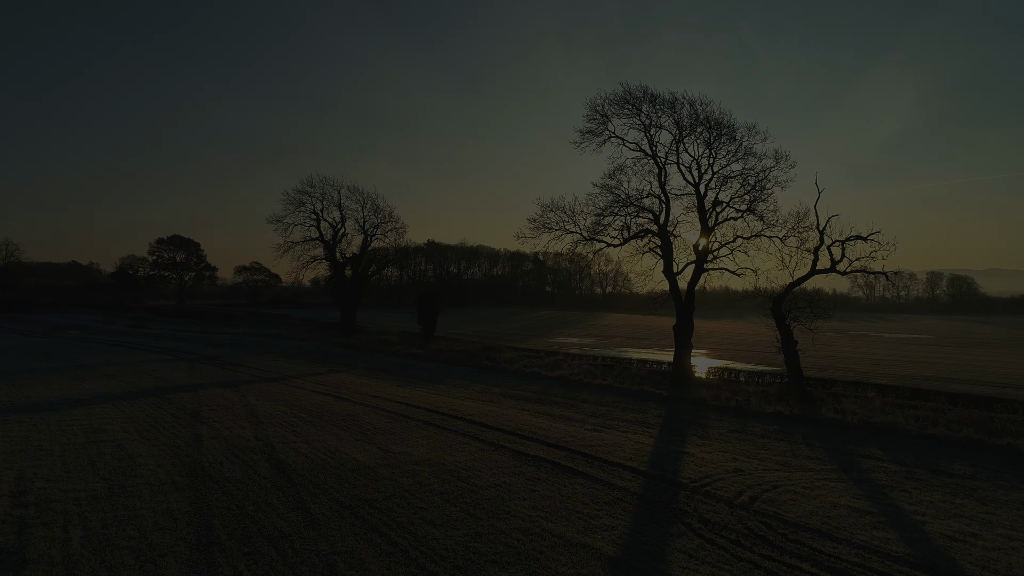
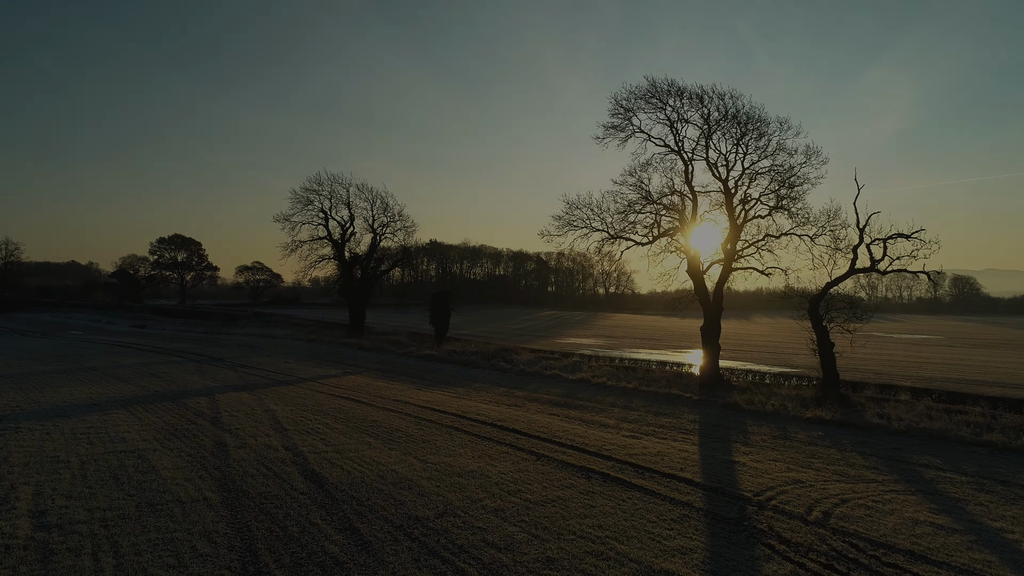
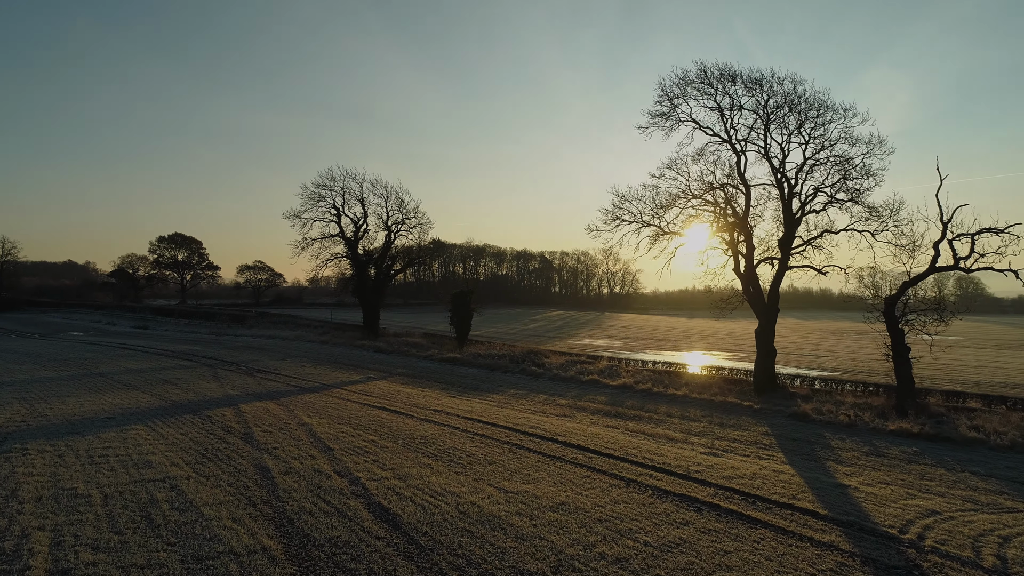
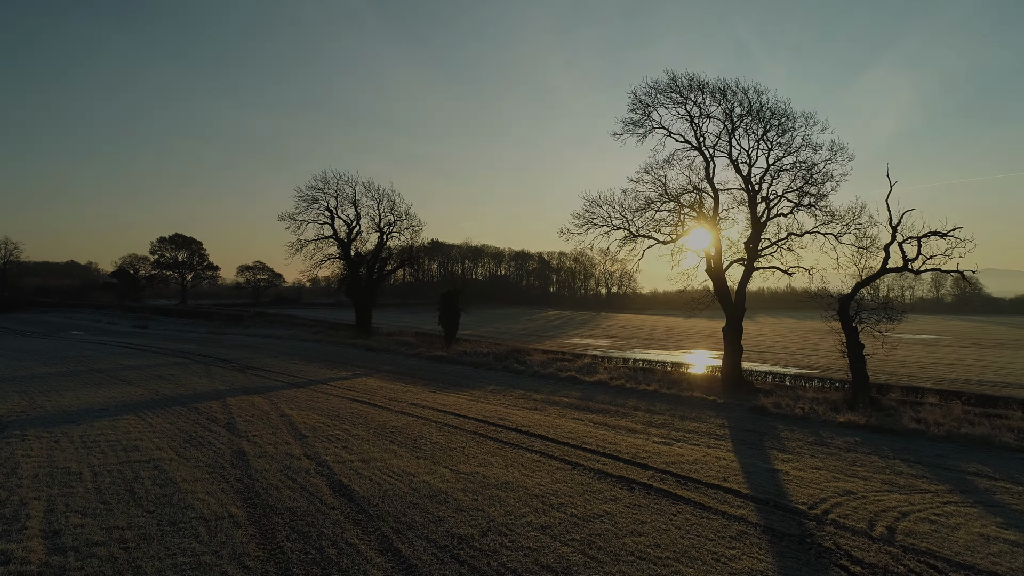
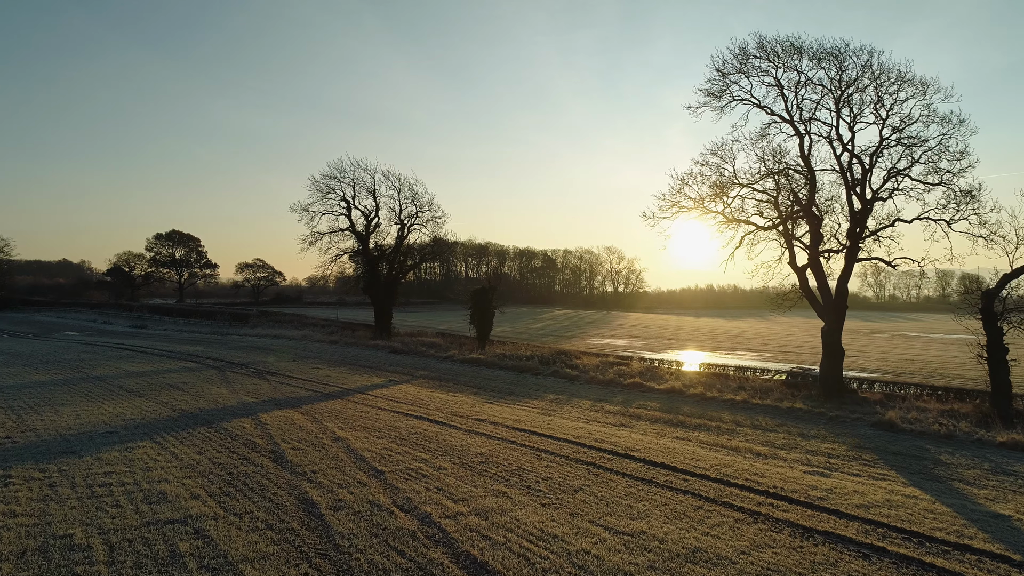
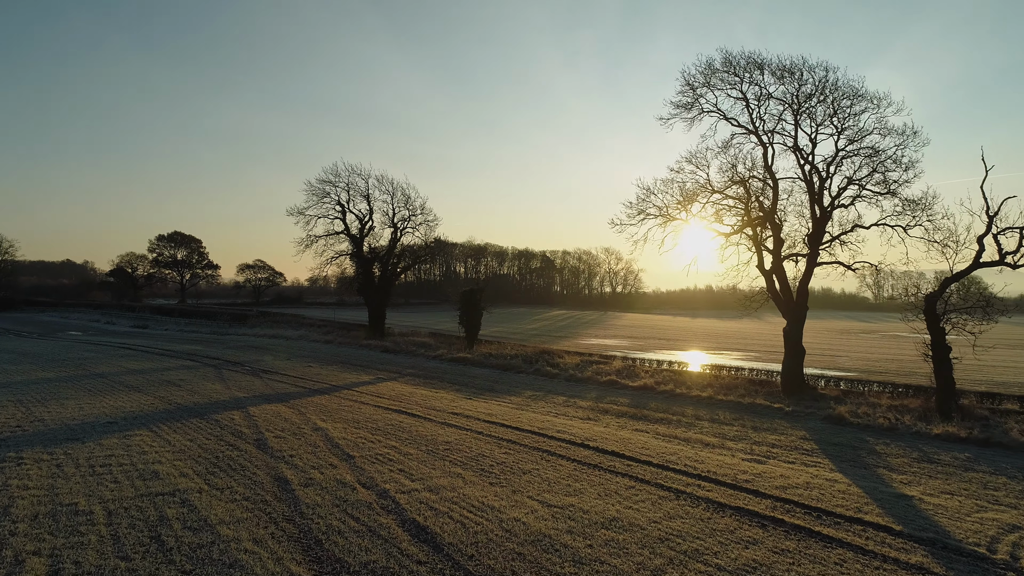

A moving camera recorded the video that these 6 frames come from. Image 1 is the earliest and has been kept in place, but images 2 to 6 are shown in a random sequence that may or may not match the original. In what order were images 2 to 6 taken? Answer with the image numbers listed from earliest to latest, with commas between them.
2, 4, 3, 6, 5
